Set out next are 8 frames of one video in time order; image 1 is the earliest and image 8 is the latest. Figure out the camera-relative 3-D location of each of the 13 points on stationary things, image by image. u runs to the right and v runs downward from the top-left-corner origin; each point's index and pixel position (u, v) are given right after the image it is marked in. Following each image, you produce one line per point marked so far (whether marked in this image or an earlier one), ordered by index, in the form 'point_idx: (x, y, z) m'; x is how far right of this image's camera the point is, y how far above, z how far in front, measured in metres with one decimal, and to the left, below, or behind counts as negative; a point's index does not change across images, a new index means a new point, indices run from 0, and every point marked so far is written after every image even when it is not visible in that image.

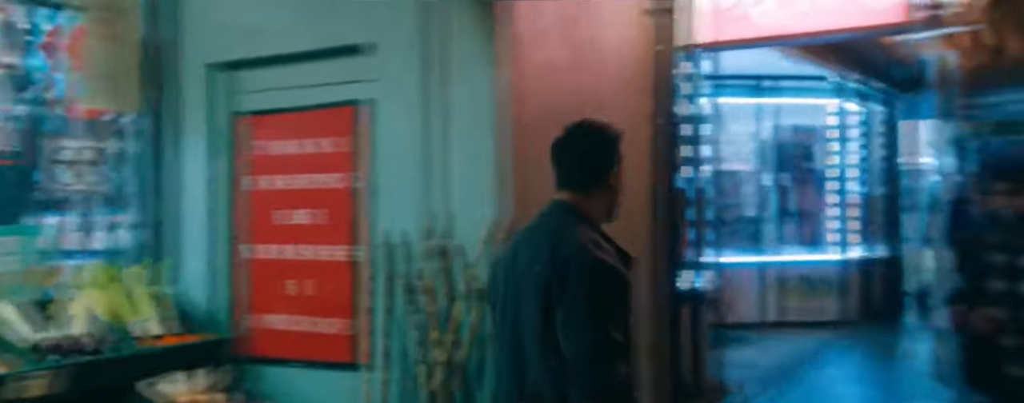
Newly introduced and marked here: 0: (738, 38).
0: (+1.0, +0.8, +4.4) m
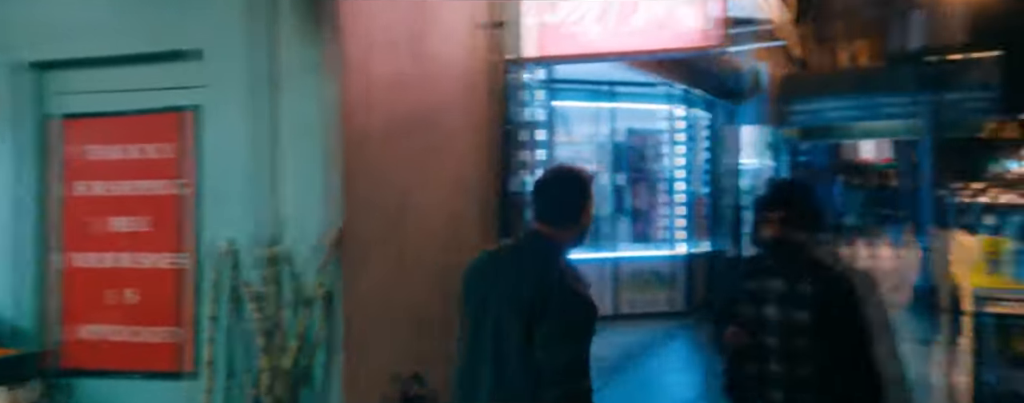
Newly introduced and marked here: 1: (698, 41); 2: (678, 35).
0: (+0.3, +0.7, +4.3) m
1: (+0.9, +0.7, +4.0) m
2: (+0.8, +0.7, +4.0) m
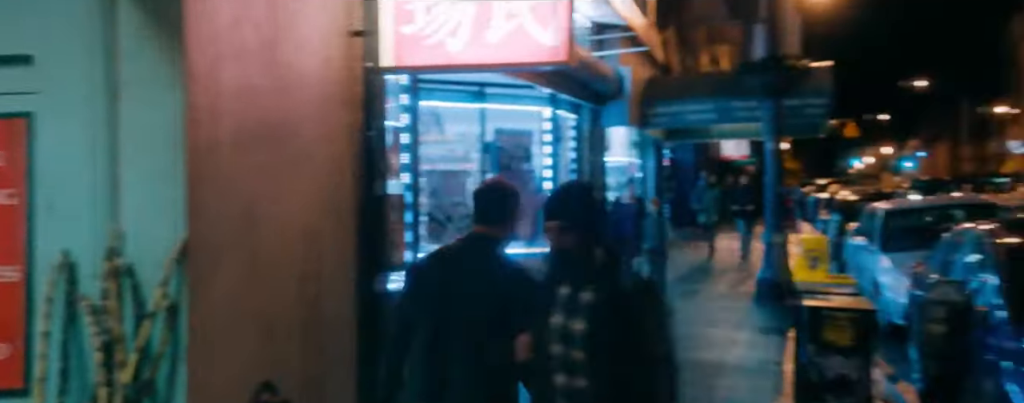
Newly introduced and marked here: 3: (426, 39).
0: (-0.4, +0.7, +4.4) m
1: (+0.2, +0.7, +4.2) m
2: (+0.2, +0.7, +4.2) m
3: (-0.4, +0.8, +4.4) m
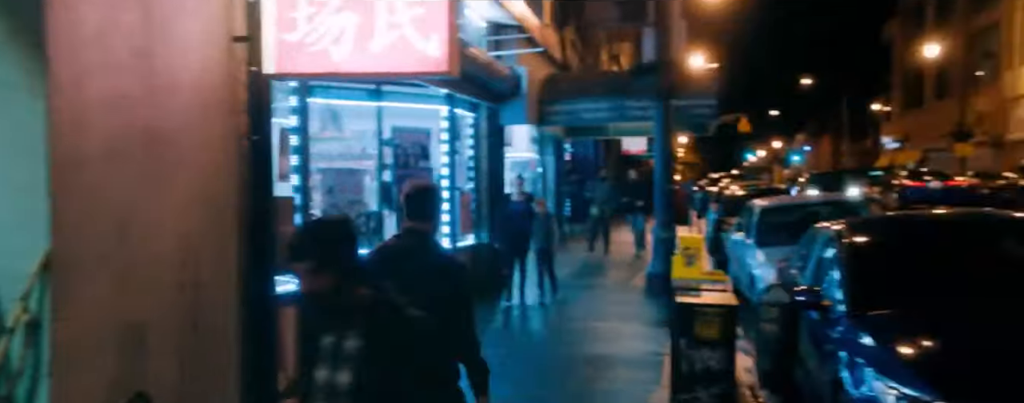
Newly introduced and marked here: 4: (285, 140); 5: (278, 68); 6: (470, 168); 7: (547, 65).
0: (-1.0, +0.6, +4.4) m
1: (-0.4, +0.7, +4.3) m
2: (-0.4, +0.7, +4.3) m
3: (-1.0, +0.8, +4.4) m
4: (-1.6, +0.4, +6.2) m
5: (-1.2, +0.7, +4.5) m
6: (-0.6, +0.5, +12.8) m
7: (+0.8, +2.7, +17.6) m
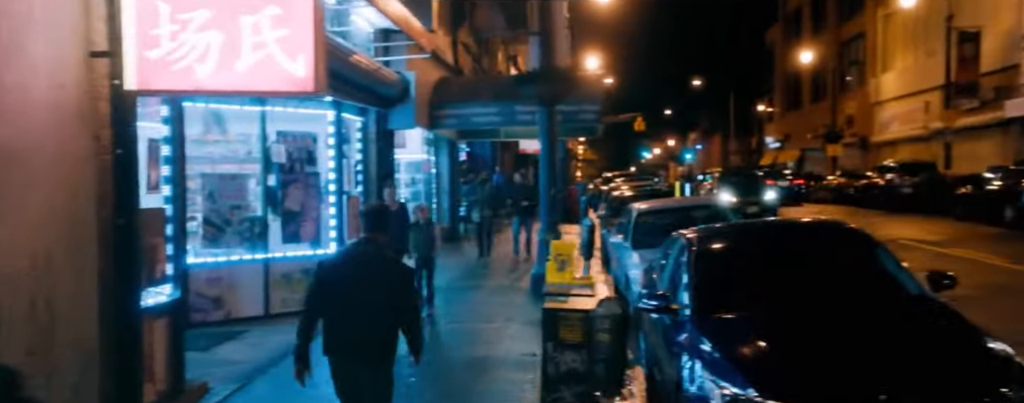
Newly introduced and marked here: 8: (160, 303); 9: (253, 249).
0: (-1.7, +0.6, +4.5) m
1: (-1.1, +0.6, +4.5) m
2: (-1.1, +0.6, +4.5) m
3: (-1.7, +0.7, +4.5) m
4: (-2.4, +0.3, +6.2) m
5: (-1.9, +0.6, +4.6) m
6: (-2.2, +0.4, +12.9) m
7: (-1.3, +2.6, +17.8) m
8: (-2.2, -0.6, +5.5) m
9: (-3.1, -0.6, +10.6) m
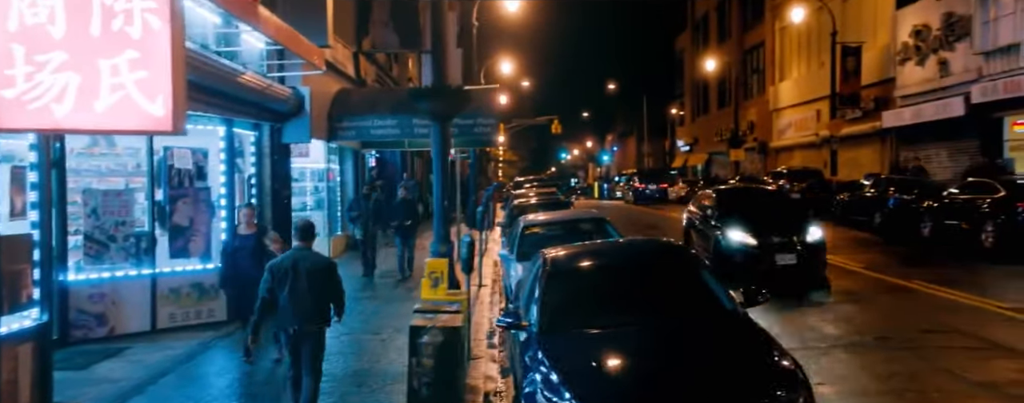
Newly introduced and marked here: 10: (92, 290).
0: (-2.5, +0.4, +4.7) m
1: (-1.9, +0.4, +4.8) m
2: (-1.9, +0.4, +4.8) m
3: (-2.5, +0.5, +4.8) m
4: (-3.4, +0.1, +6.3) m
5: (-2.7, +0.4, +4.8) m
6: (-3.8, +0.2, +13.0) m
7: (-3.4, +2.4, +18.0) m
8: (-3.1, -0.8, +5.7) m
9: (-4.4, -0.7, +10.7) m
10: (-4.7, -1.0, +10.2) m
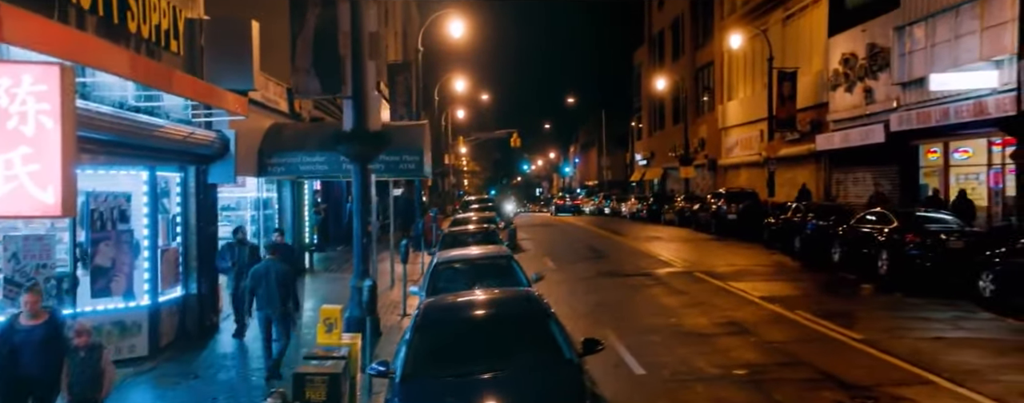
0: (-3.5, -0.1, +5.5) m
1: (-2.9, -0.1, +5.5) m
2: (-2.9, 0.0, +5.5) m
3: (-3.5, +0.1, +5.5) m
4: (-4.5, -0.3, +7.0) m
5: (-3.7, 0.0, +5.5) m
6: (-5.1, -0.3, +13.7) m
7: (-4.9, +1.8, +18.7) m
8: (-4.1, -1.3, +6.4) m
9: (-5.7, -1.3, +11.3) m
10: (-6.0, -1.5, +10.8) m
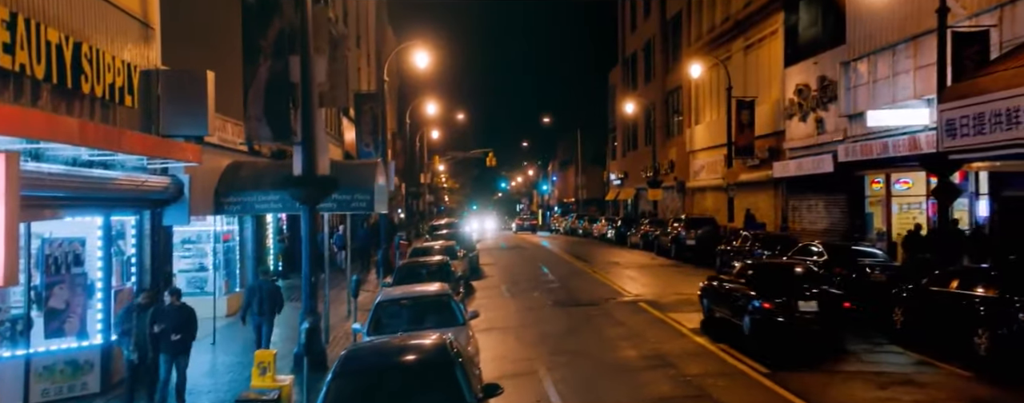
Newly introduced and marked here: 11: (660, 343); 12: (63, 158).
0: (-4.3, -0.6, +6.2) m
1: (-3.6, -0.6, +6.3) m
2: (-3.7, -0.5, +6.2) m
3: (-4.3, -0.4, +6.2) m
4: (-5.3, -0.9, +7.7) m
5: (-4.4, -0.5, +6.2) m
6: (-6.1, -1.0, +14.3) m
7: (-6.0, +1.0, +19.4) m
8: (-4.9, -1.8, +7.1) m
9: (-6.6, -1.9, +11.9) m
10: (-6.9, -2.1, +11.4) m
11: (+2.7, -2.5, +16.0) m
12: (-5.4, +0.5, +10.7) m
